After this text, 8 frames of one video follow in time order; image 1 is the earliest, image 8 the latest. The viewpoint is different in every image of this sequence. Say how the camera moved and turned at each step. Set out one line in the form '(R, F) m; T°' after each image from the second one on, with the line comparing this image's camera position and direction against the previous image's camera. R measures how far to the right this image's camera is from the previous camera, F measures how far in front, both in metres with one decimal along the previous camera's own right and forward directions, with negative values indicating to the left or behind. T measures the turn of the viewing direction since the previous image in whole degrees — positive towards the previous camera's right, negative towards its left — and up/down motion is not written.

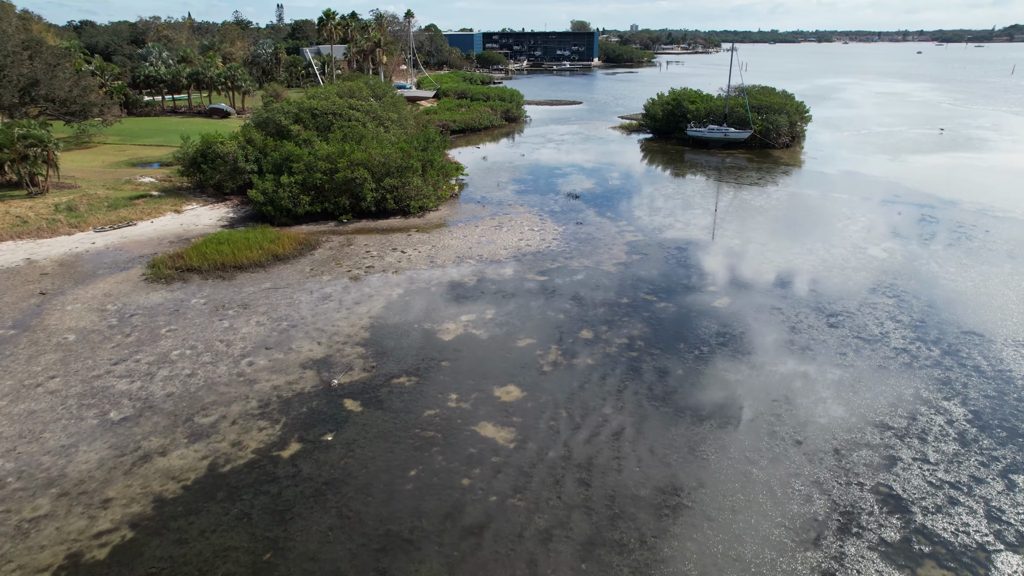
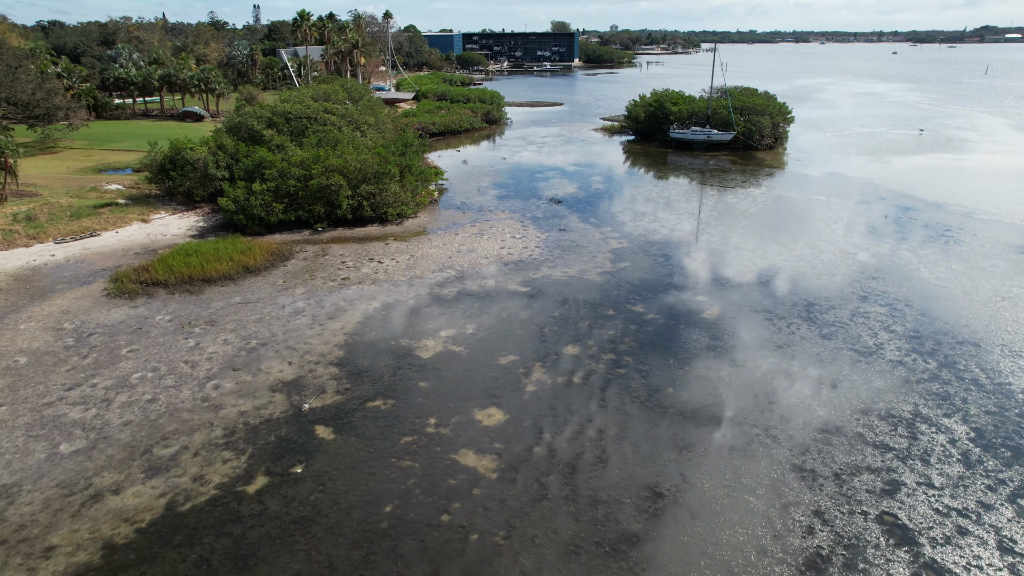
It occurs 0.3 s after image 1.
(0.0, +0.6) m; +1°
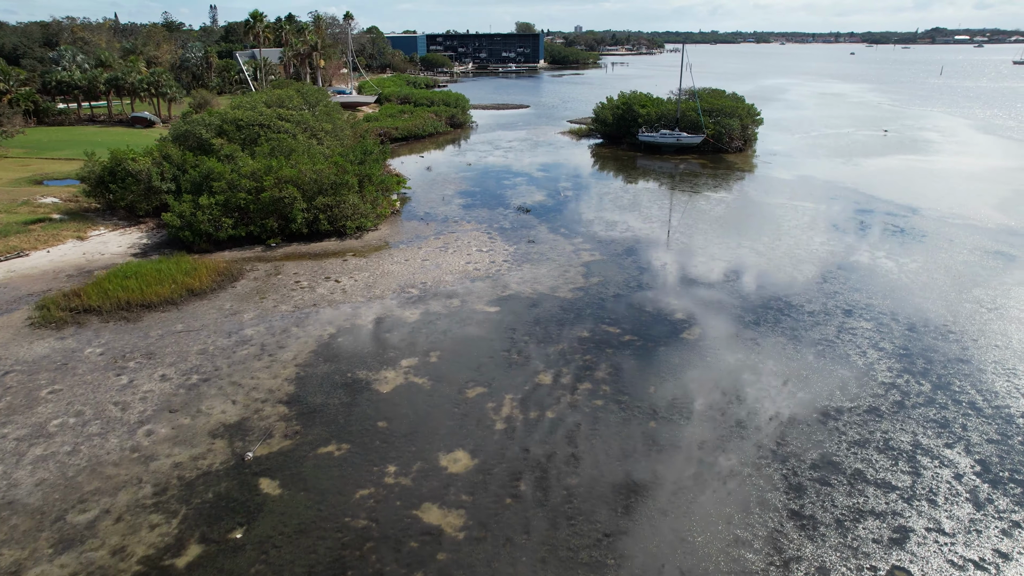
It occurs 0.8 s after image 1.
(+0.1, +1.1) m; +3°
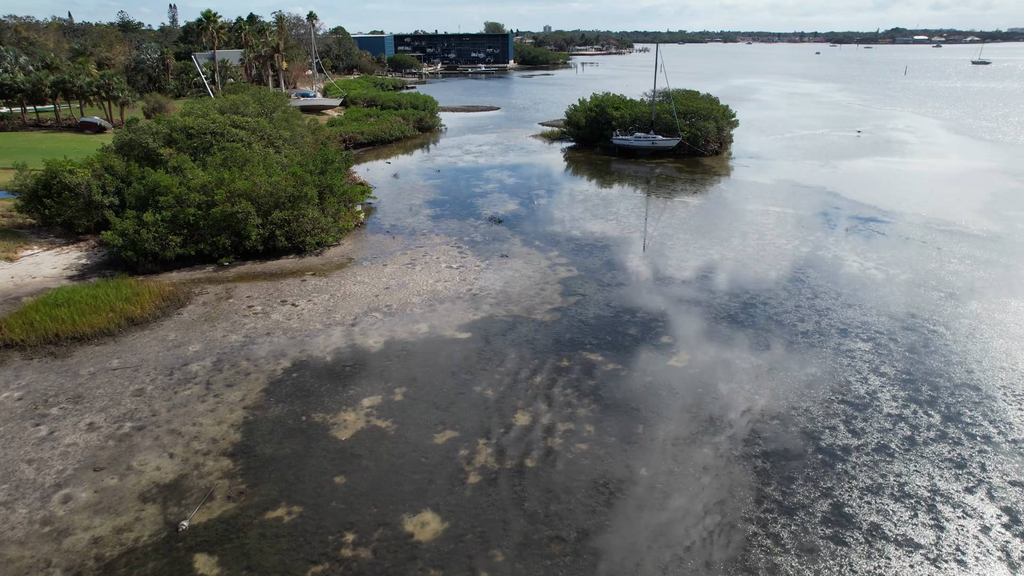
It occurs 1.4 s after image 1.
(0.0, +1.3) m; +2°
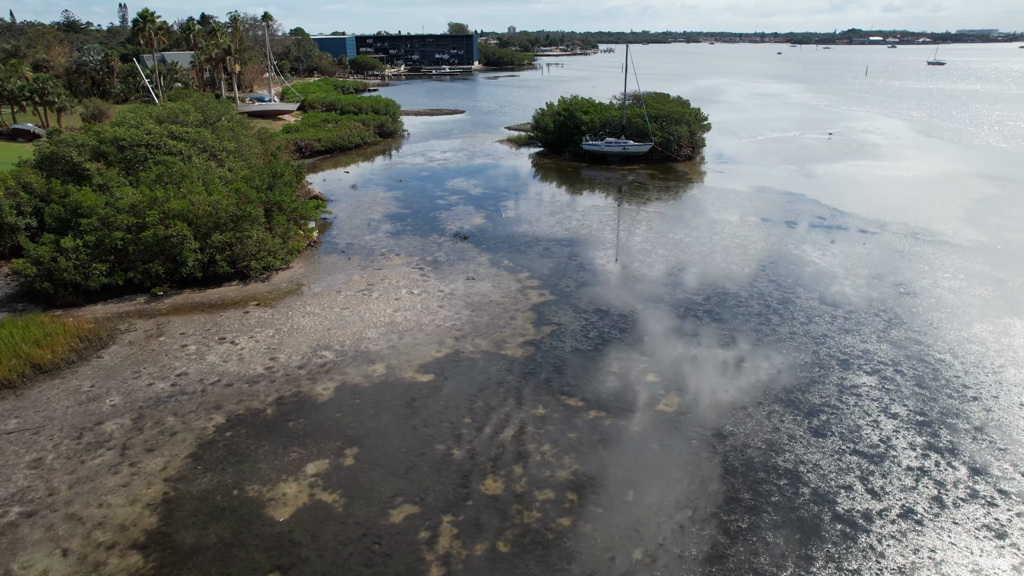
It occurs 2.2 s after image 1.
(0.0, +1.6) m; +3°
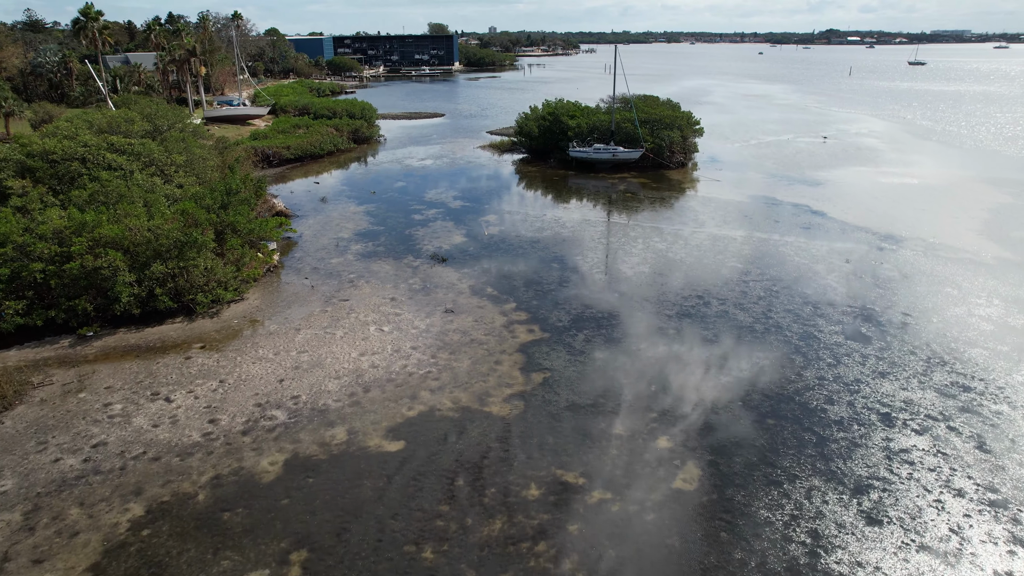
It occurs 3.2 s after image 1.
(0.0, +2.1) m; +1°
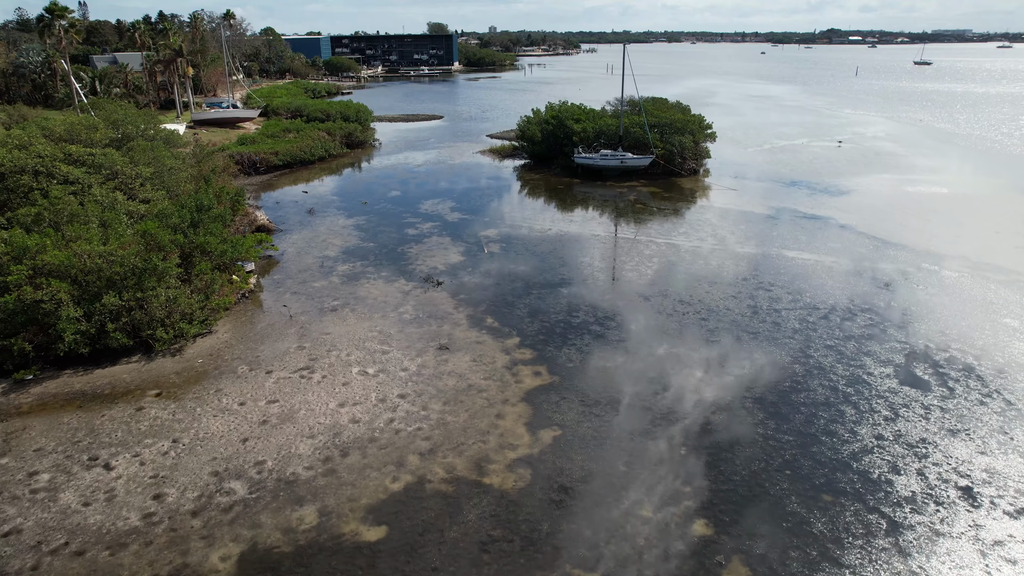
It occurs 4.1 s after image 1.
(-0.1, +2.0) m; 0°
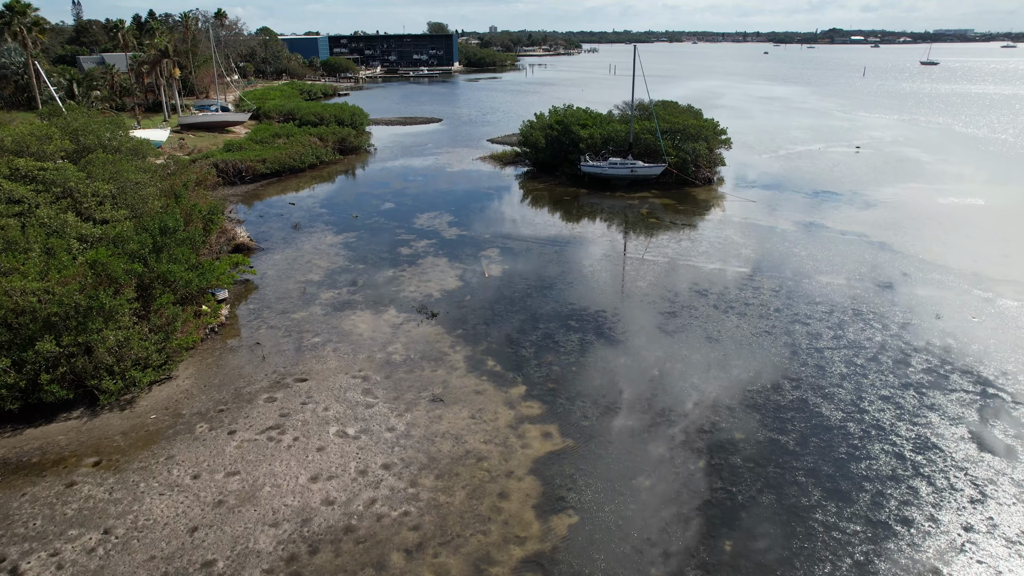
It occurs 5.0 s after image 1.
(-0.1, +2.0) m; 0°
